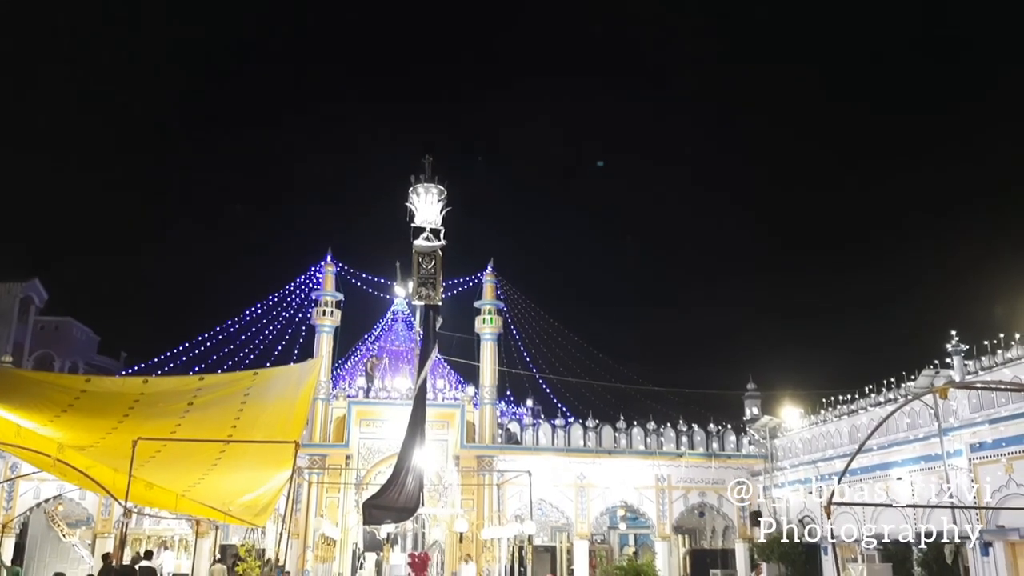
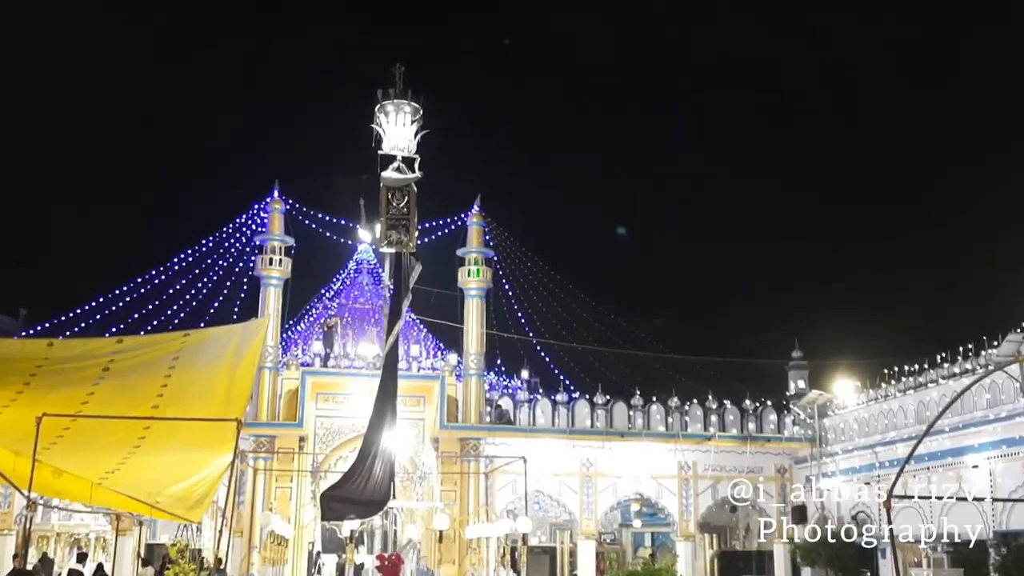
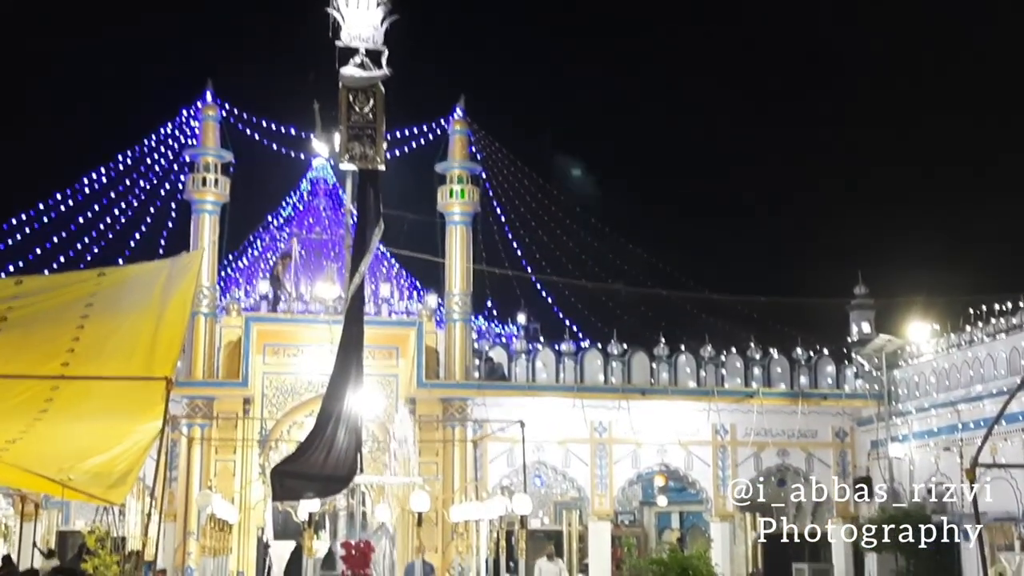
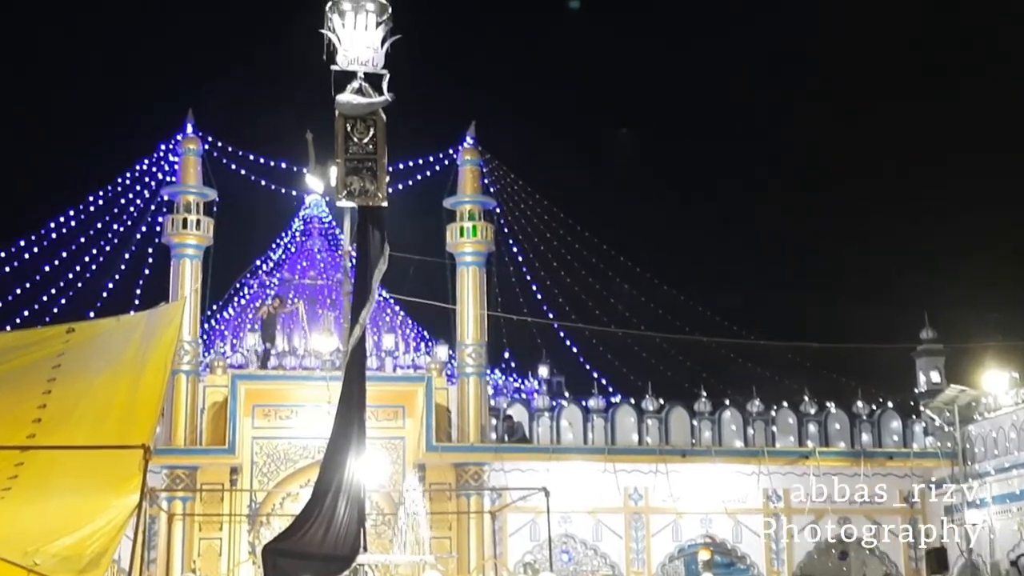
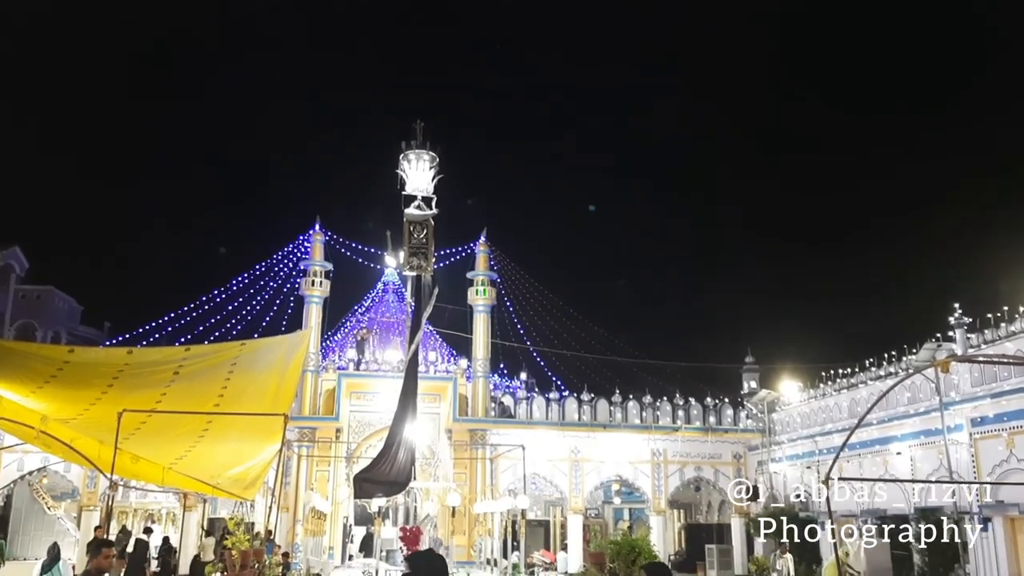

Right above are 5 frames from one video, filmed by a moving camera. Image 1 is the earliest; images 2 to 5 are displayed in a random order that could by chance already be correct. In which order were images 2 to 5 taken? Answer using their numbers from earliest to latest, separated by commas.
5, 2, 3, 4
